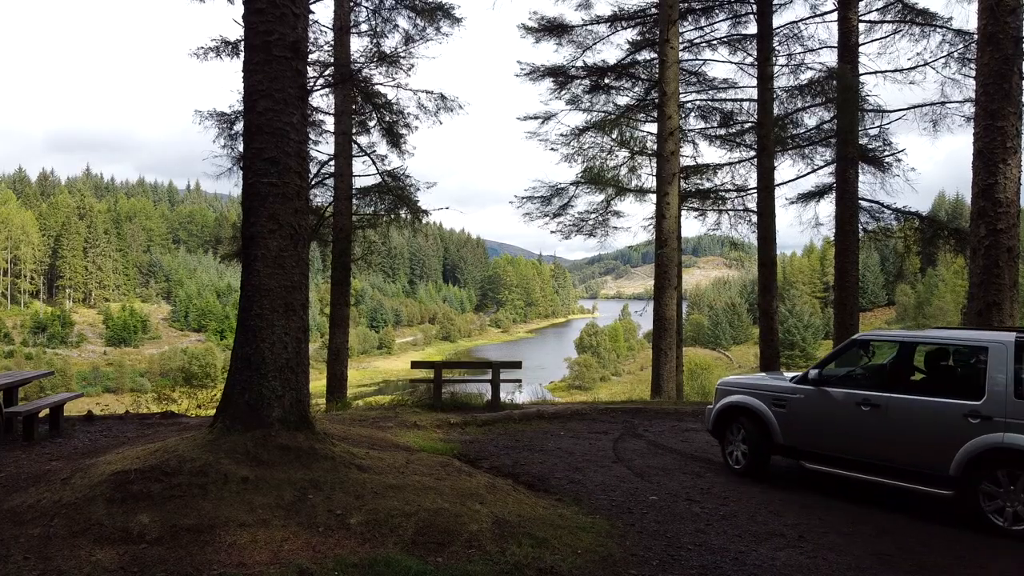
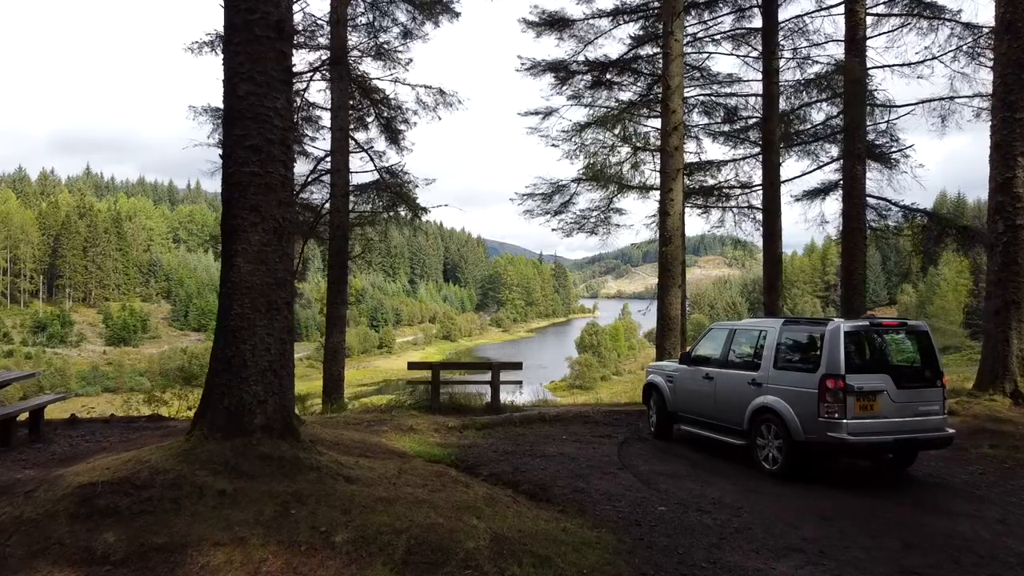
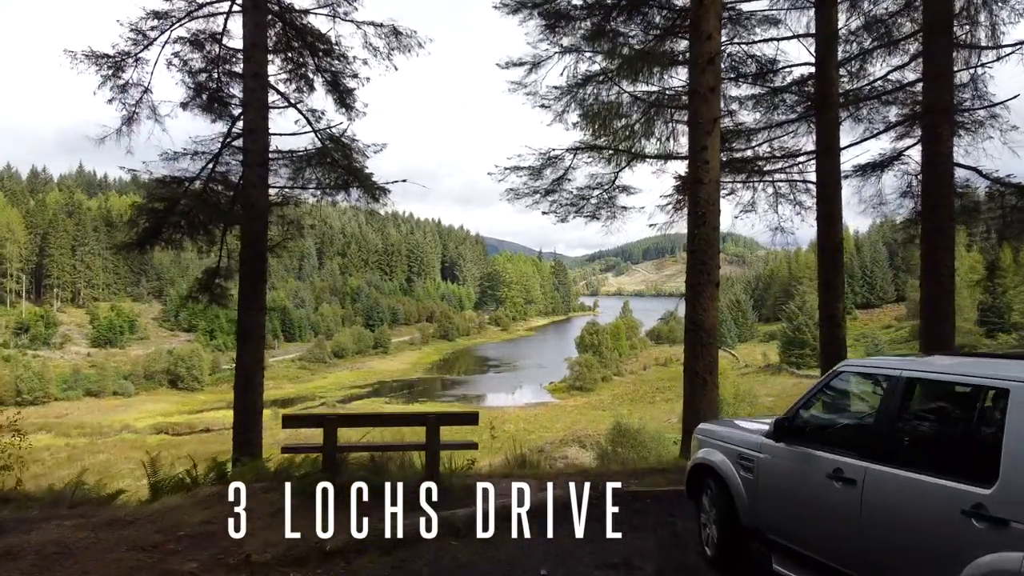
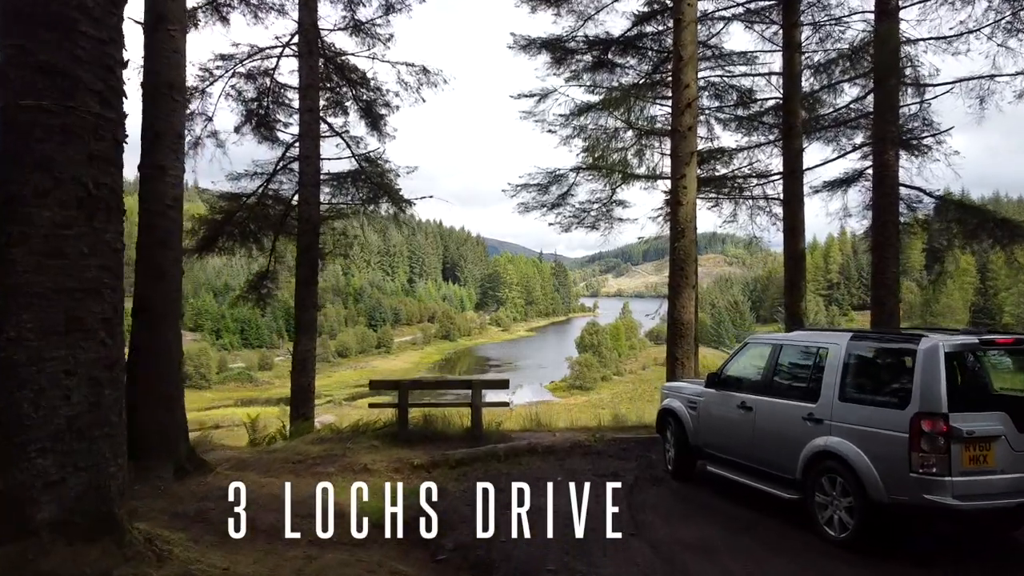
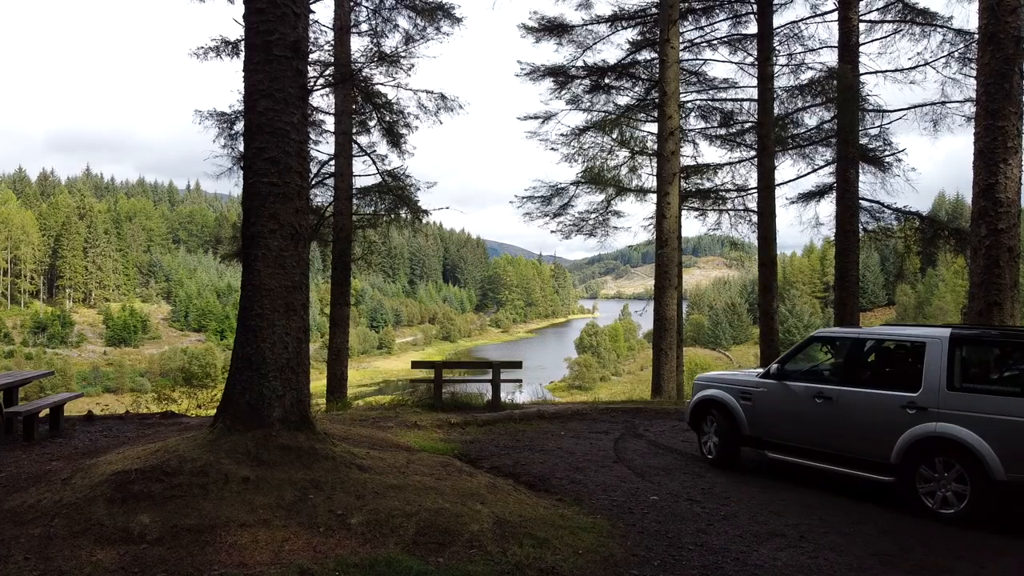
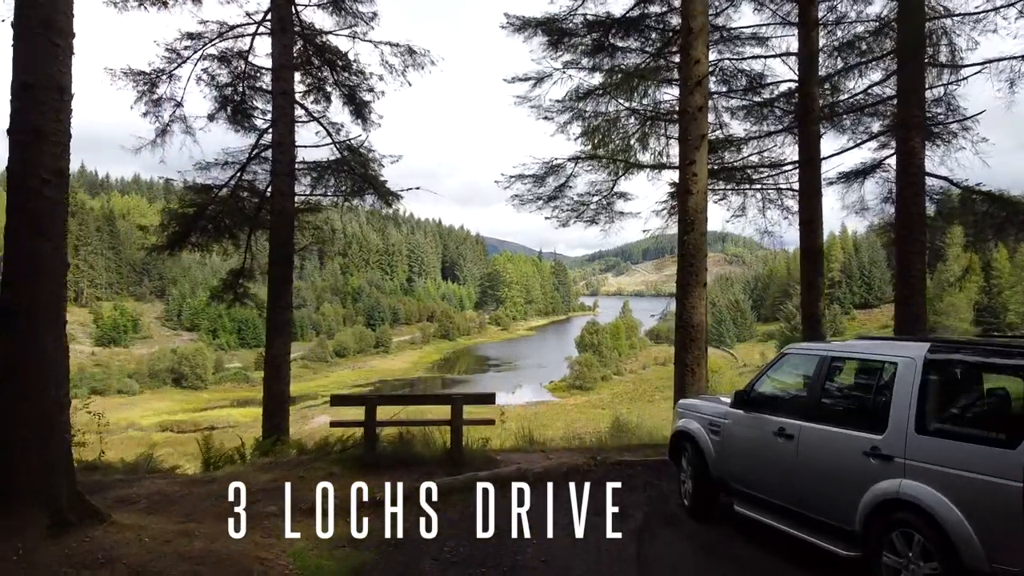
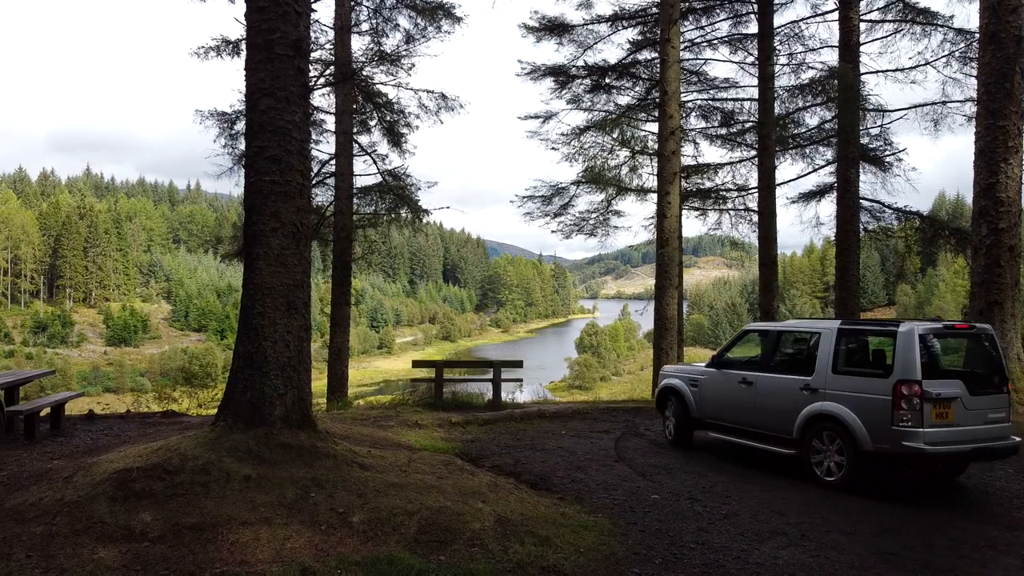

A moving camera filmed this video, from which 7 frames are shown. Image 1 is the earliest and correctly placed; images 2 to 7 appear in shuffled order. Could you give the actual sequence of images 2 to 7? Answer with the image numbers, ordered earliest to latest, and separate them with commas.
5, 7, 2, 4, 6, 3
